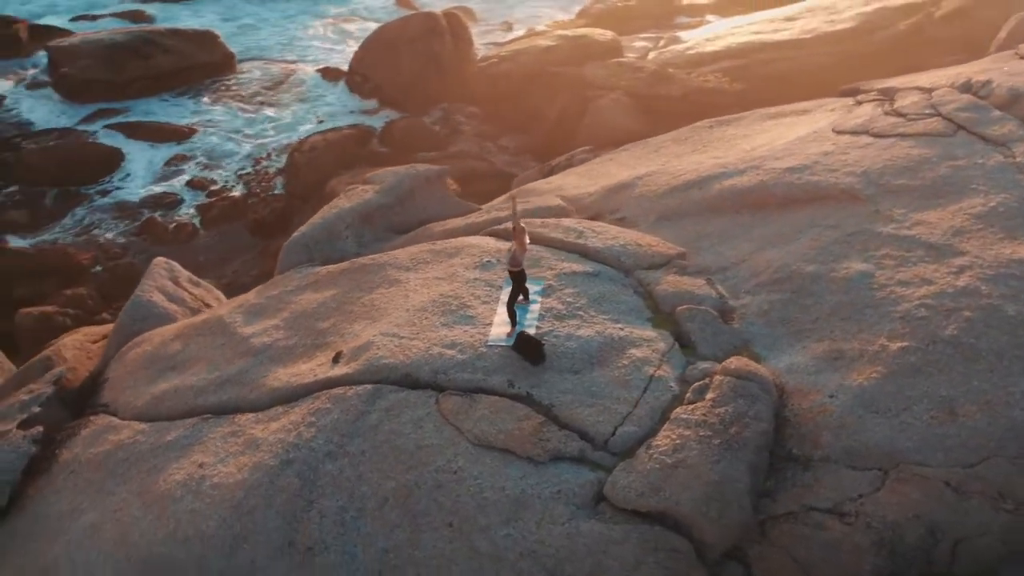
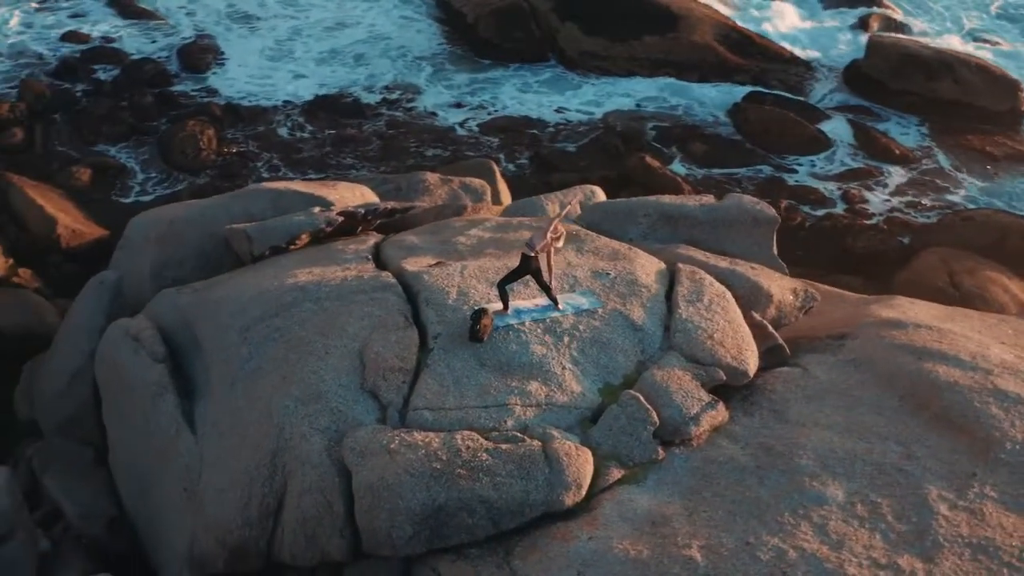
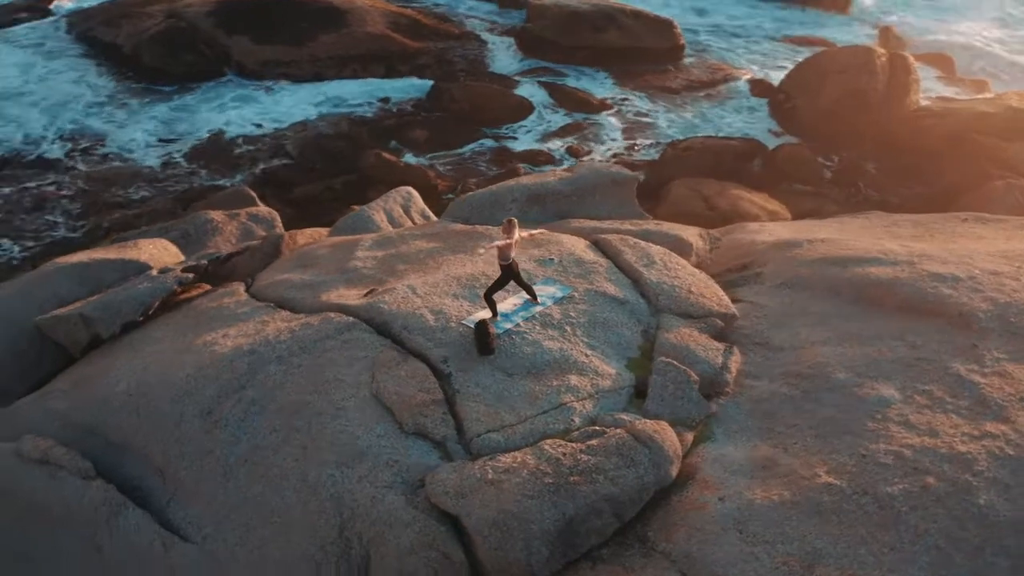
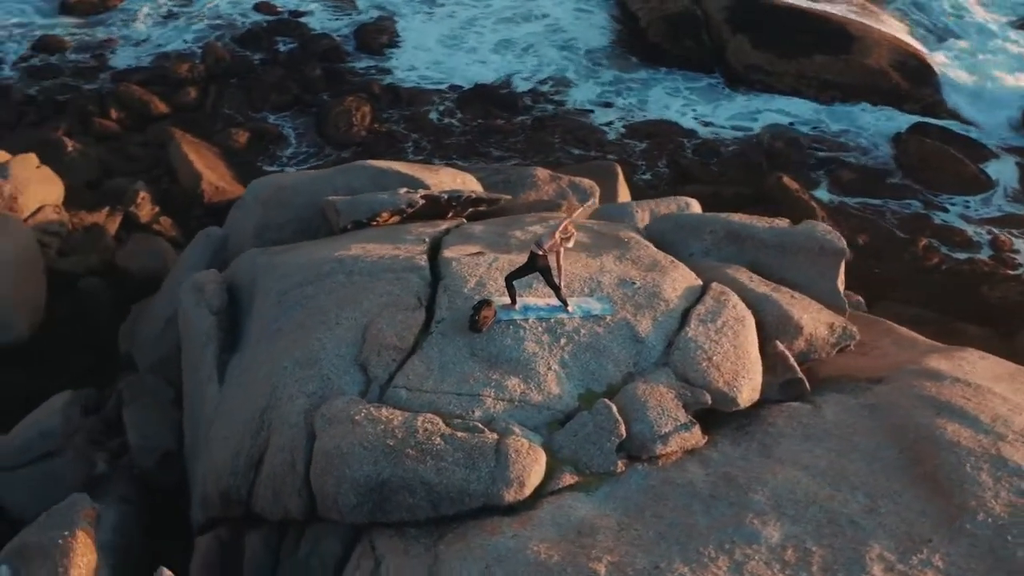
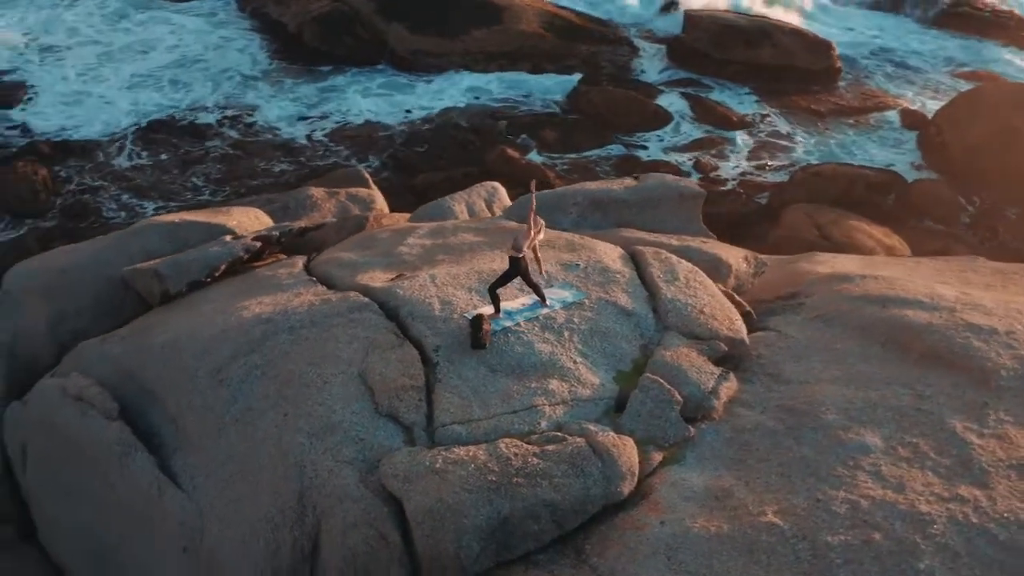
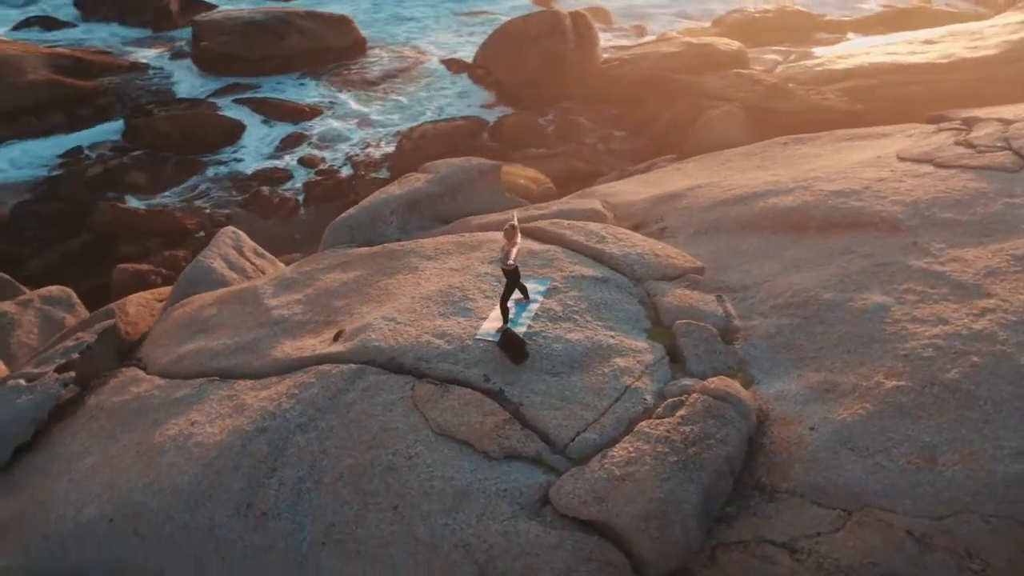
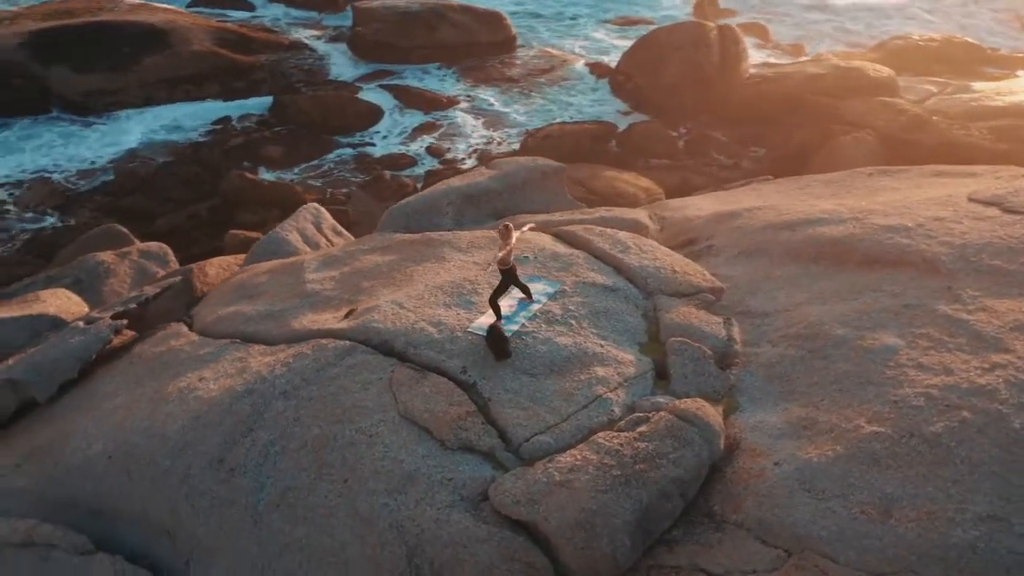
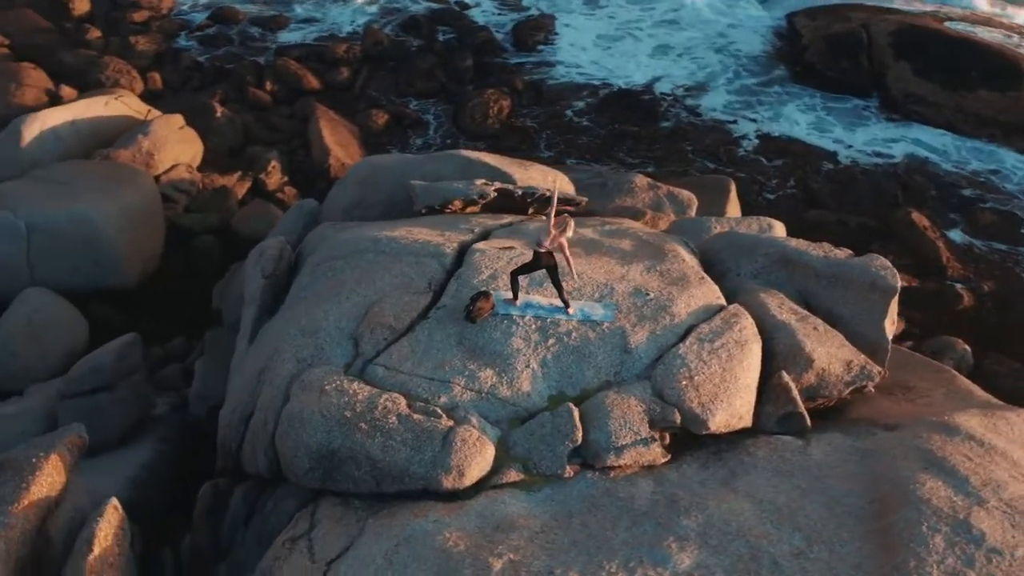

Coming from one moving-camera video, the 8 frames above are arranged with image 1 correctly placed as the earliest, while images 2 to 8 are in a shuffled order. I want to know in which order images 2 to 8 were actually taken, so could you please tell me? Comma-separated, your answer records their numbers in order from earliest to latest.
6, 7, 3, 5, 2, 4, 8
